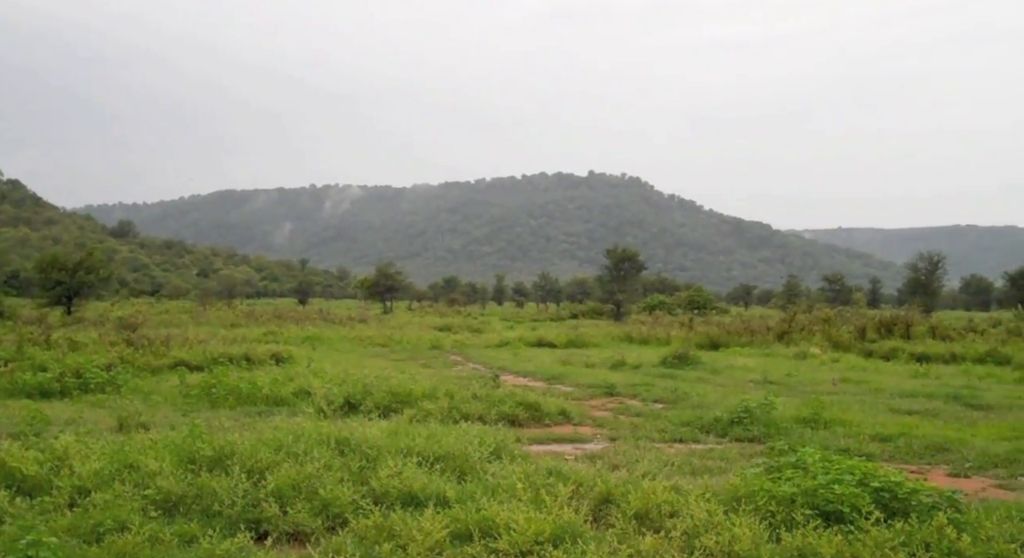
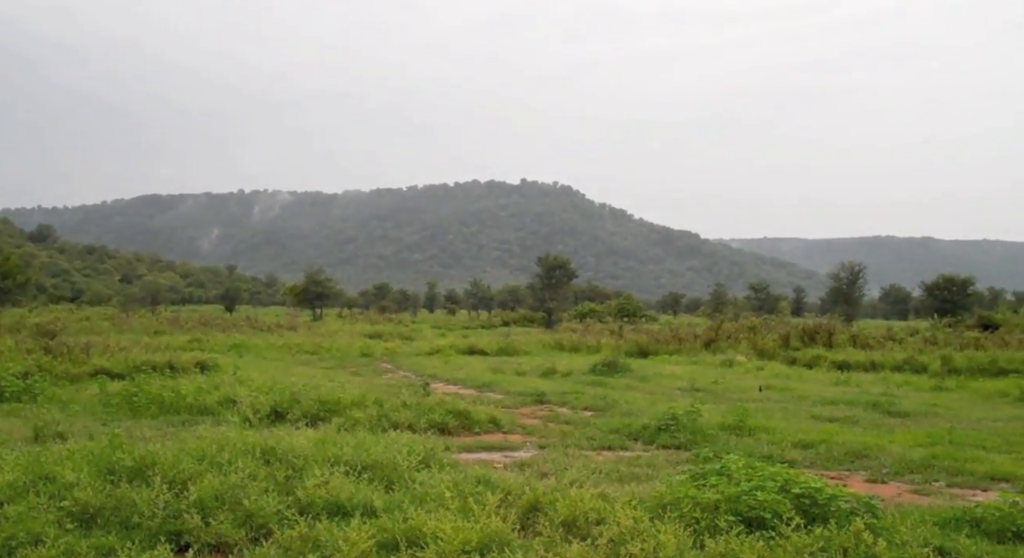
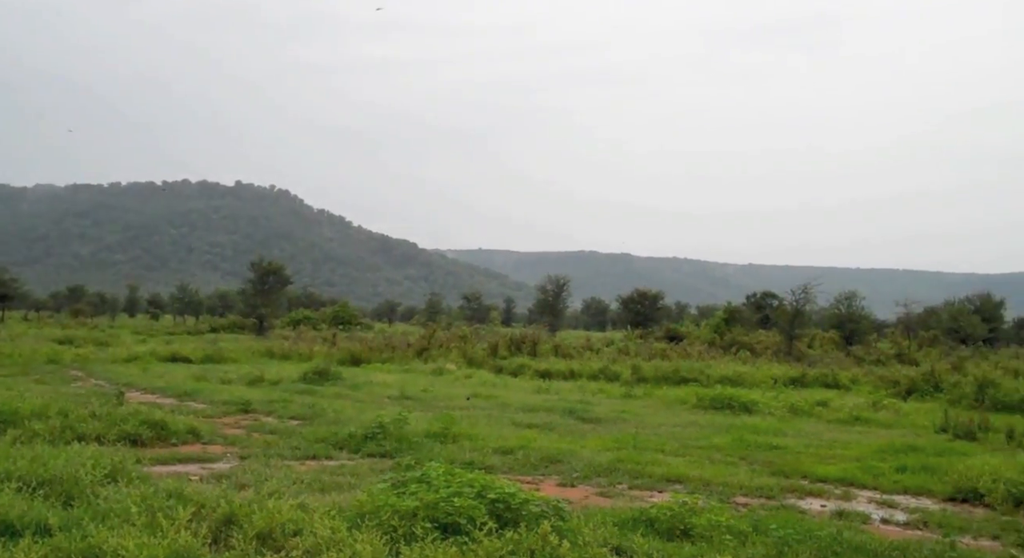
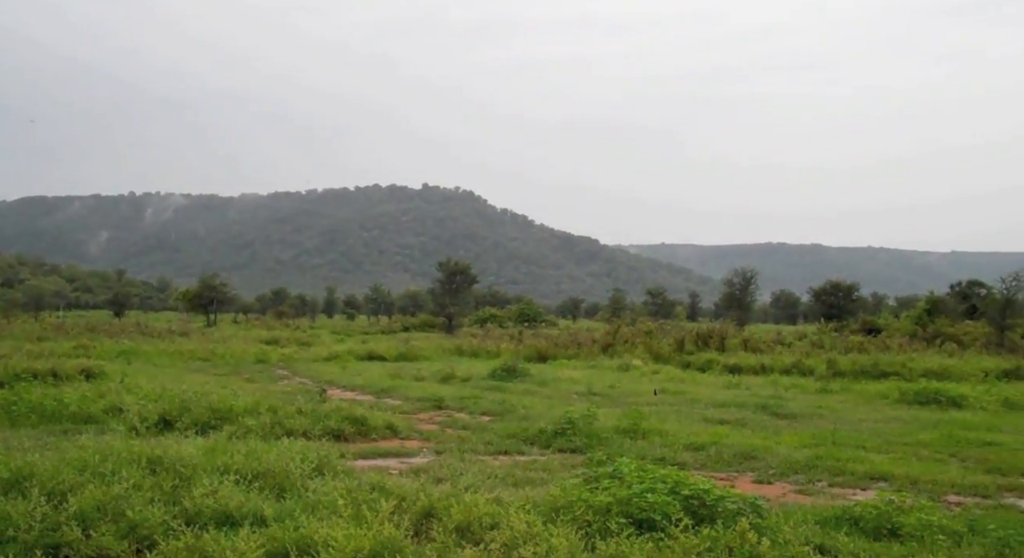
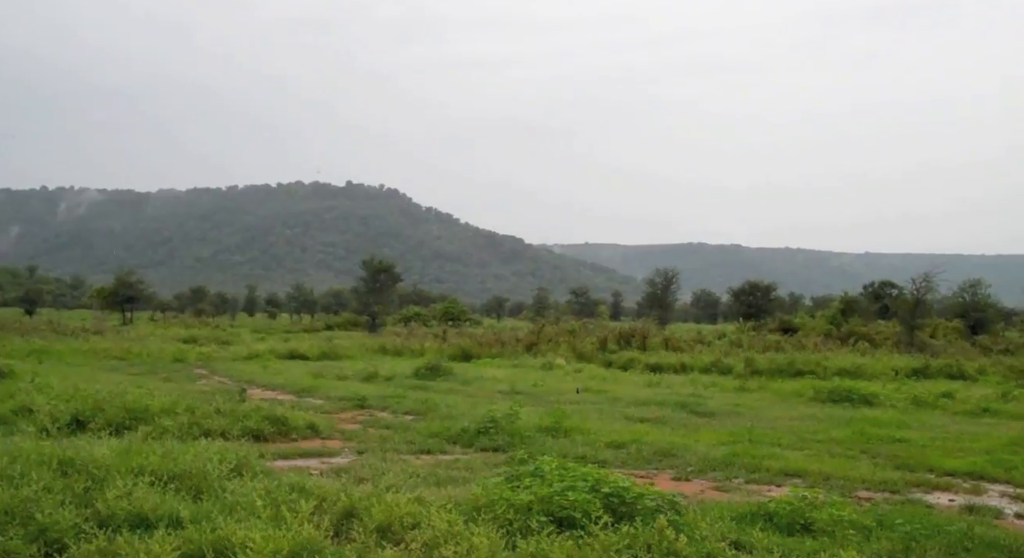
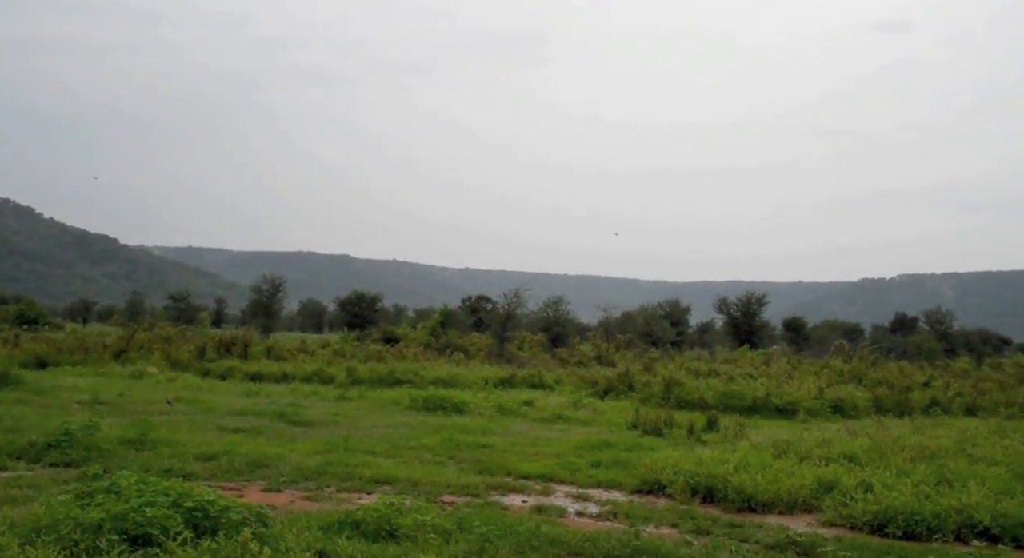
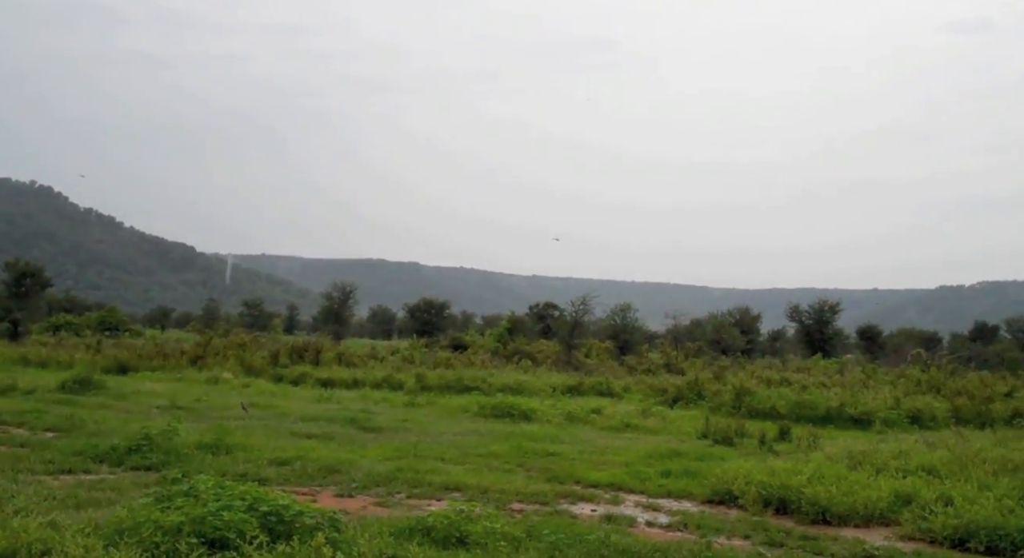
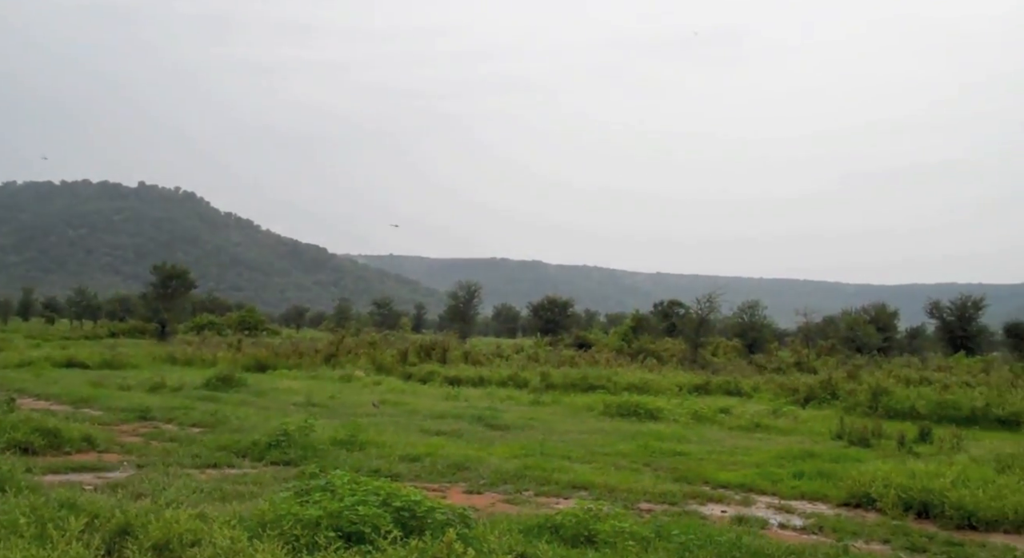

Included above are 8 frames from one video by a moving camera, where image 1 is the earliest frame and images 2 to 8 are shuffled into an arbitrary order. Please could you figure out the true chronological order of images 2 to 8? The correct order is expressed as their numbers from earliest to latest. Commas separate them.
2, 4, 5, 3, 8, 7, 6
